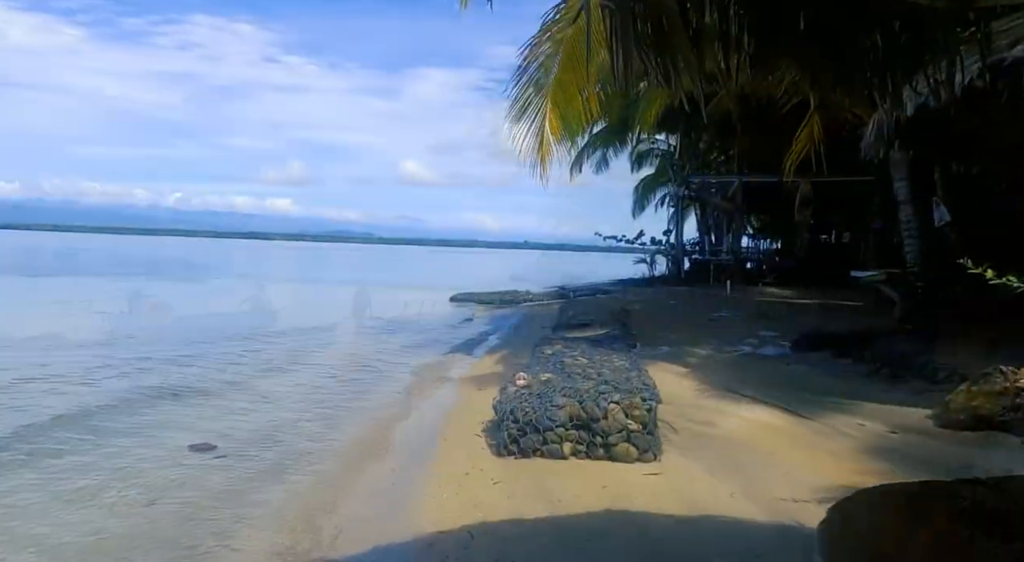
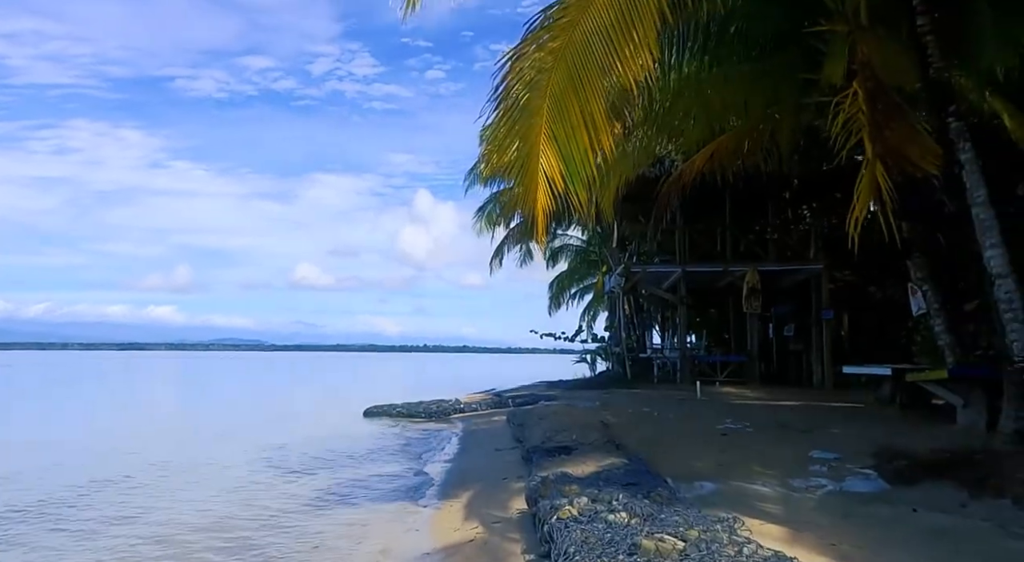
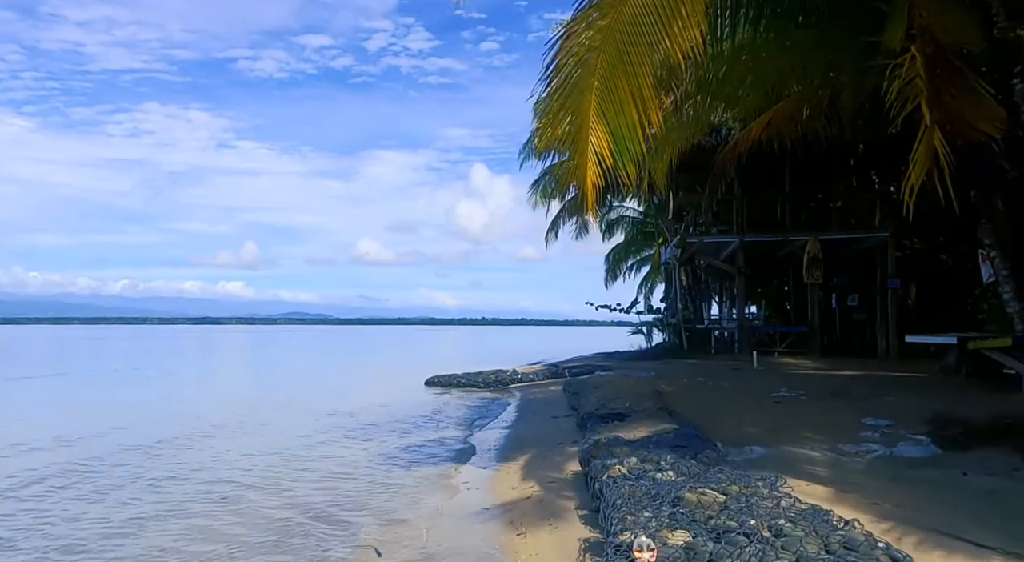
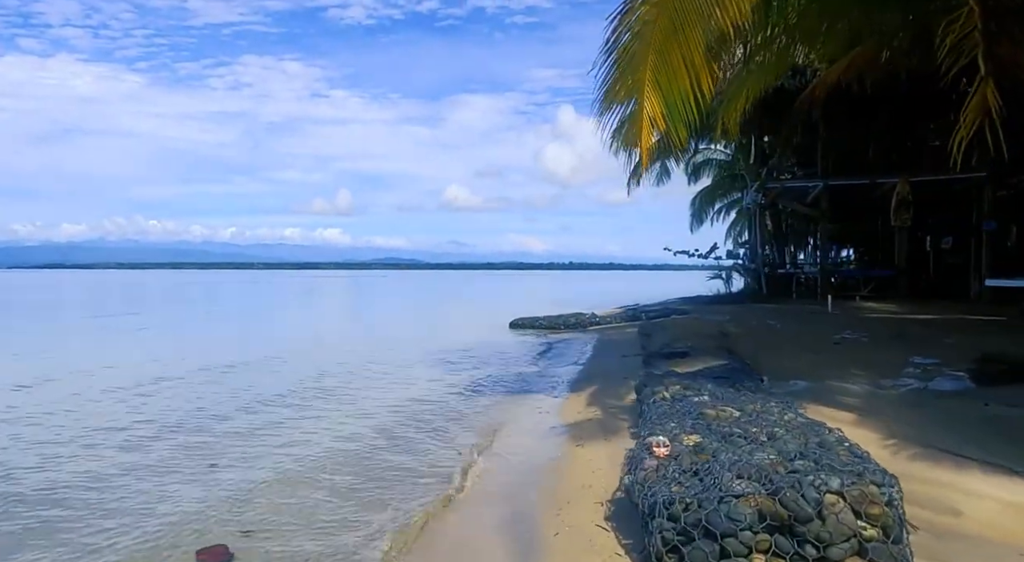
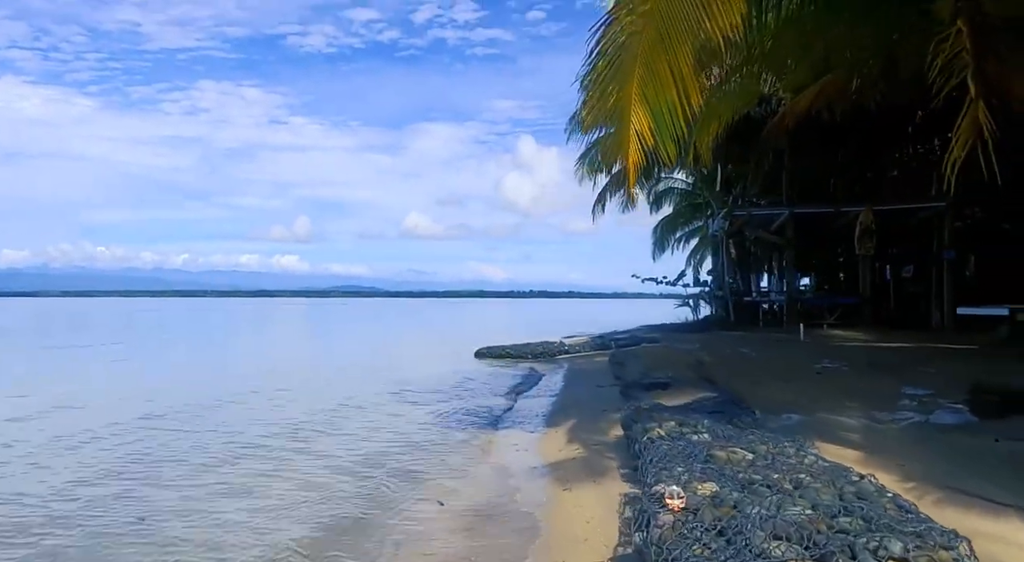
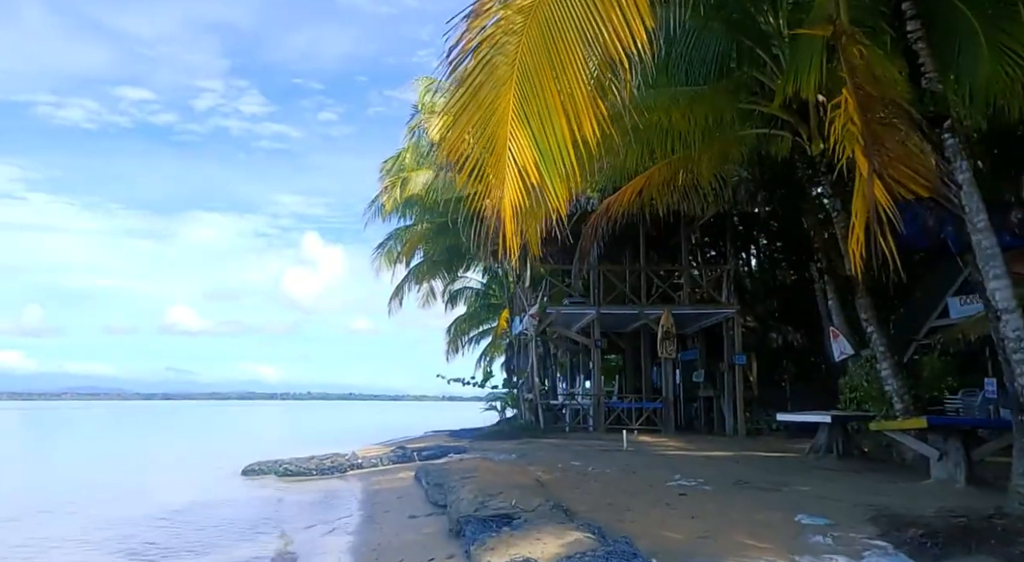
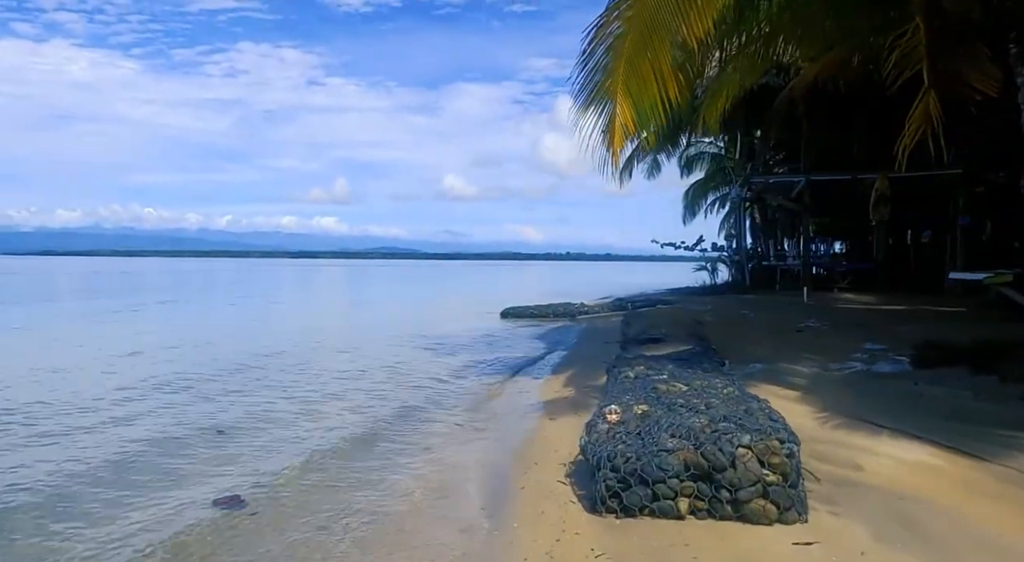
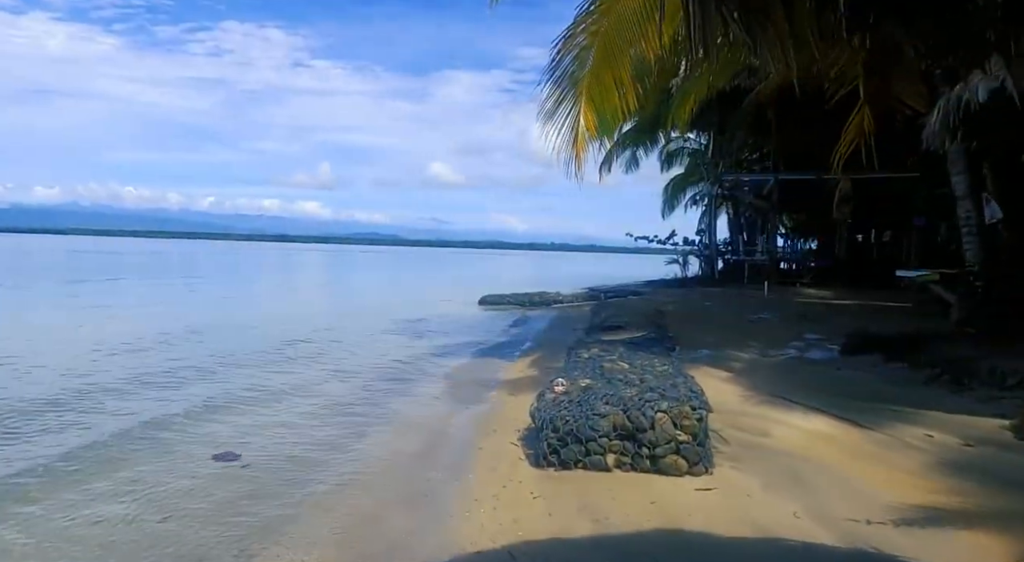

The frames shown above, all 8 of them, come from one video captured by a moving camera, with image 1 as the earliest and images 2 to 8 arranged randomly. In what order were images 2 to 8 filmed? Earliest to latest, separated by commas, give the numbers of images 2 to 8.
8, 7, 4, 5, 3, 2, 6
